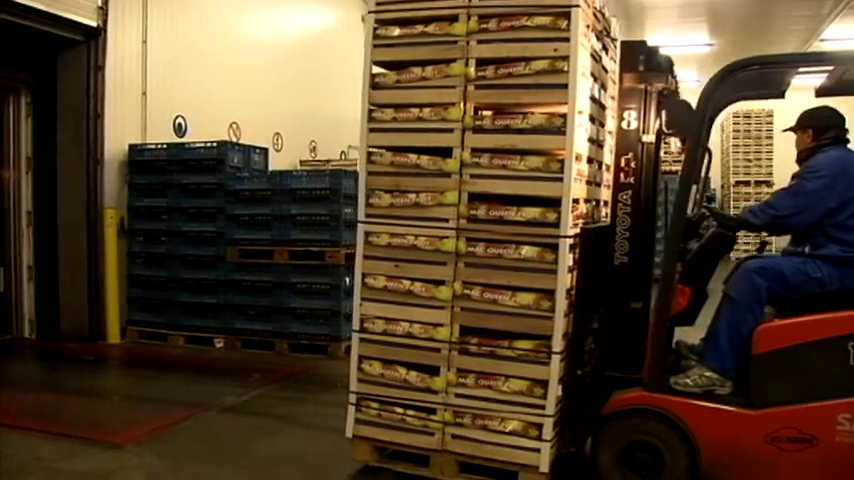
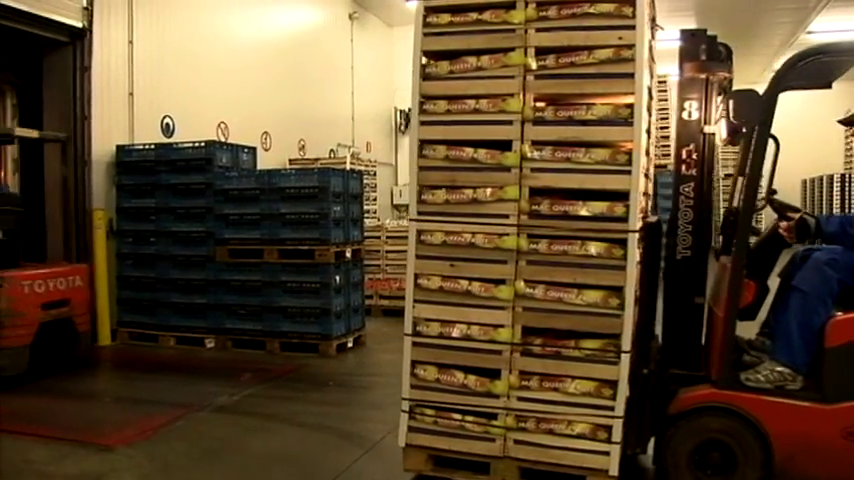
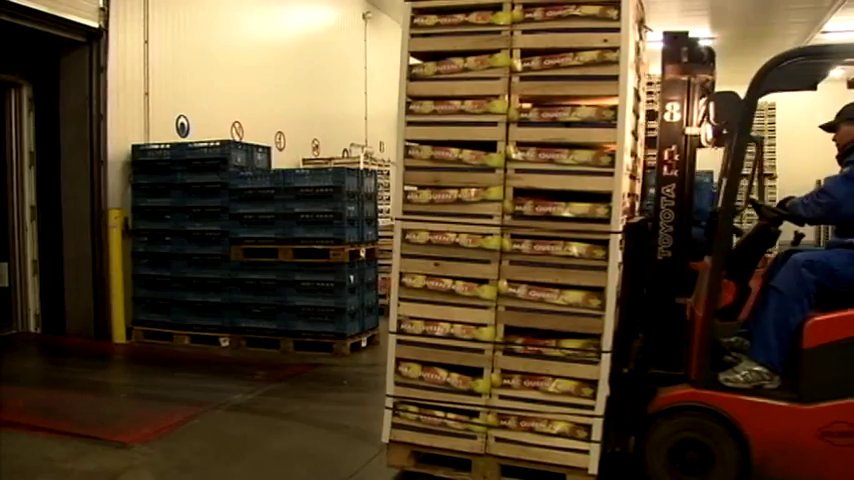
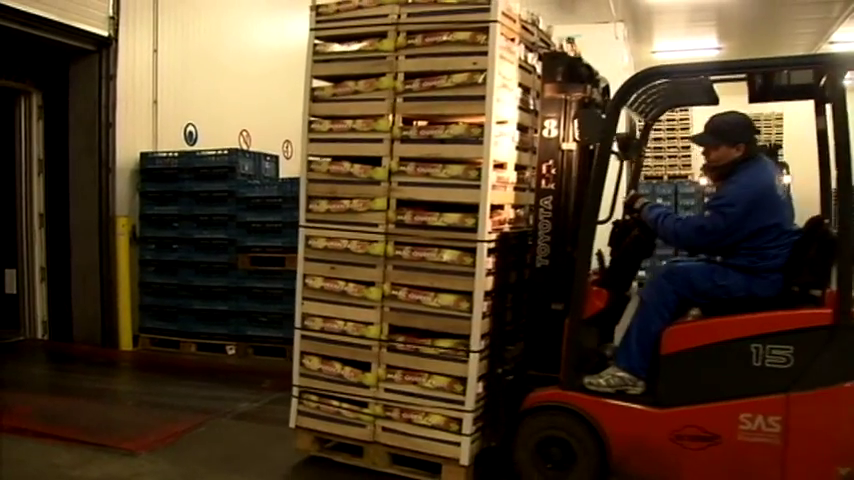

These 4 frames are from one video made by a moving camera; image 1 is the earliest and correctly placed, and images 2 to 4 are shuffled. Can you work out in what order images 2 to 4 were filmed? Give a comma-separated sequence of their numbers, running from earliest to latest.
2, 3, 4
